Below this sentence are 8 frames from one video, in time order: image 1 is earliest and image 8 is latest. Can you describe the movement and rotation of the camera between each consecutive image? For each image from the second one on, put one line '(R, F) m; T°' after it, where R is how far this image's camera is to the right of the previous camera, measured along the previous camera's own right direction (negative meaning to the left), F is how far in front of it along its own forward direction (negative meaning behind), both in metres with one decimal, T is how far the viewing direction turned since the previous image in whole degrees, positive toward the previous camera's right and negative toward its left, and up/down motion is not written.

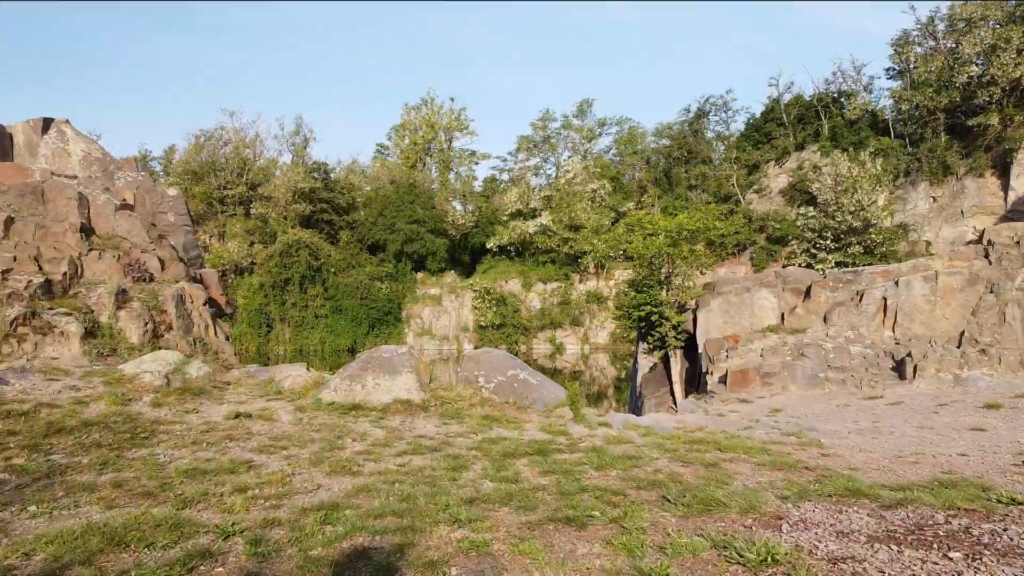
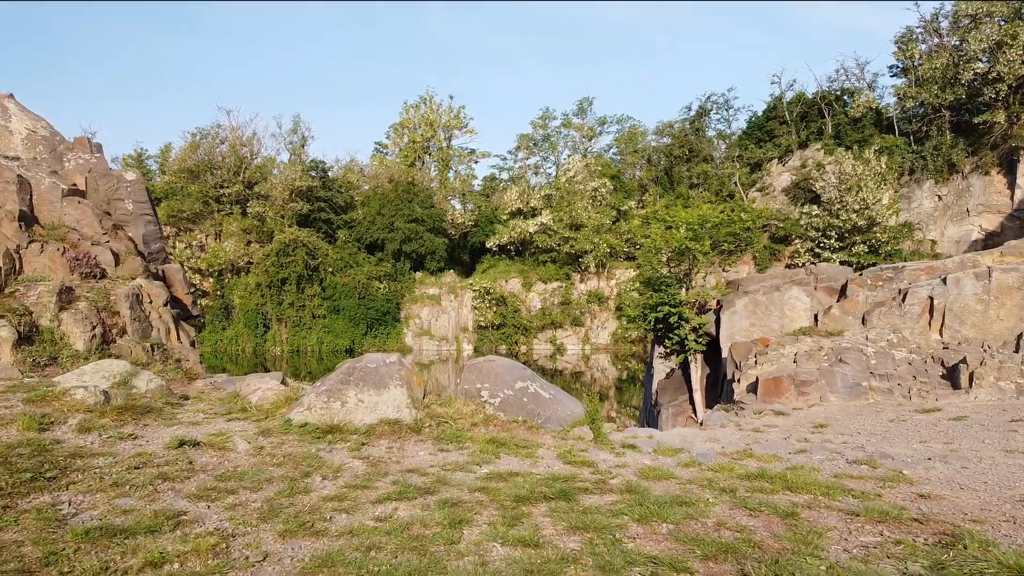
(0.0, +0.4) m; 0°
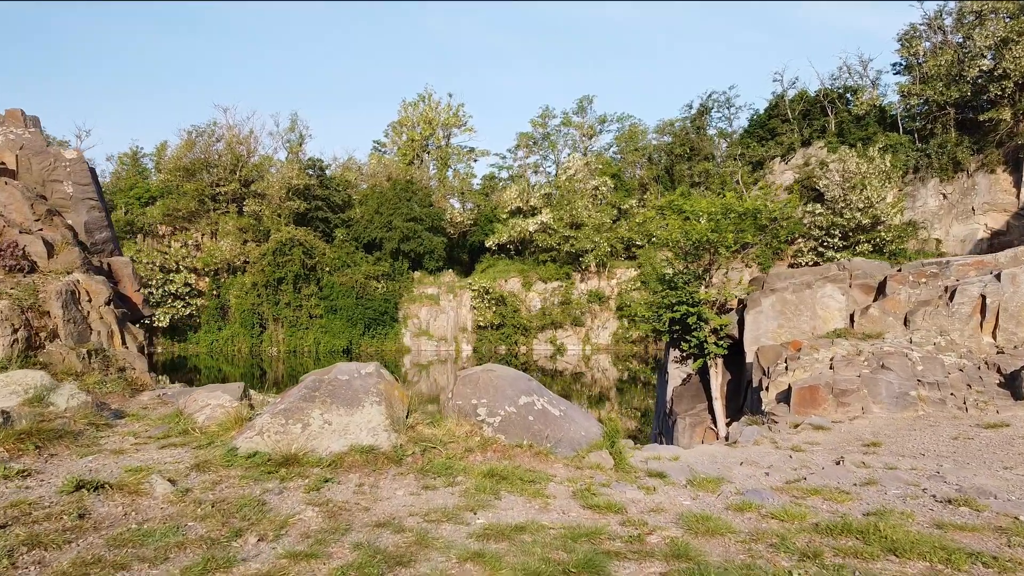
(0.0, +0.4) m; 0°
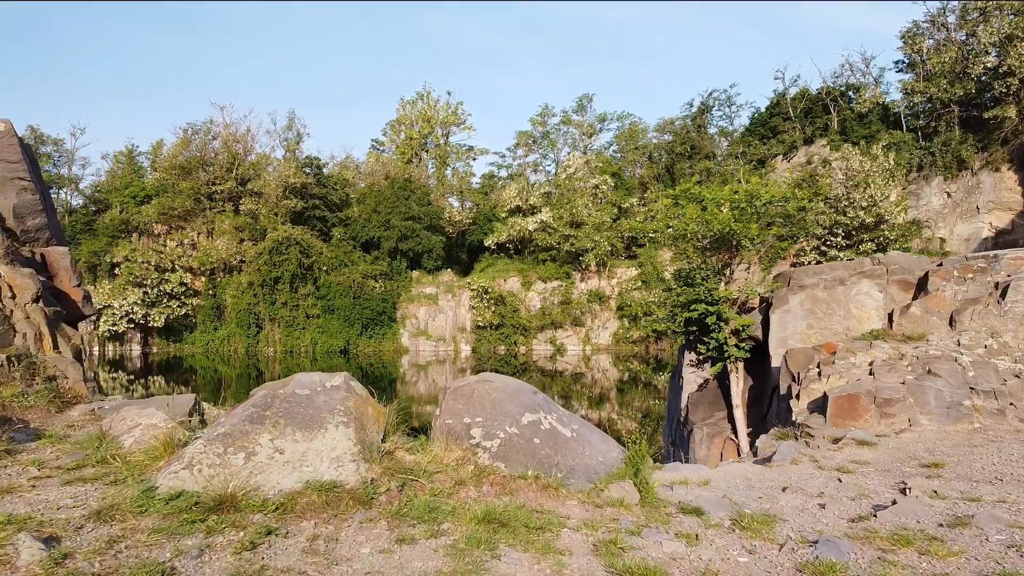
(0.0, +0.3) m; 0°
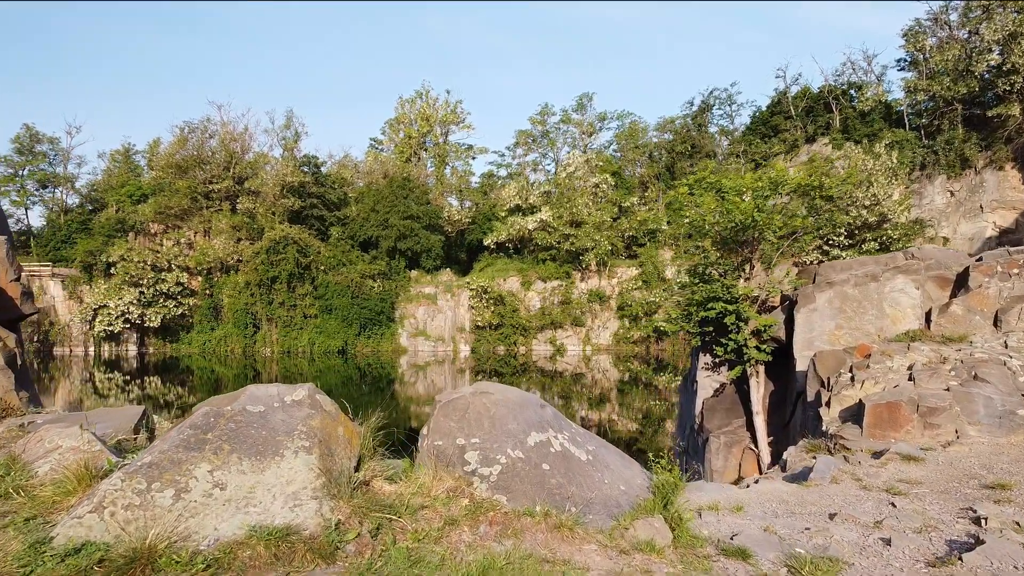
(0.0, +0.3) m; 0°
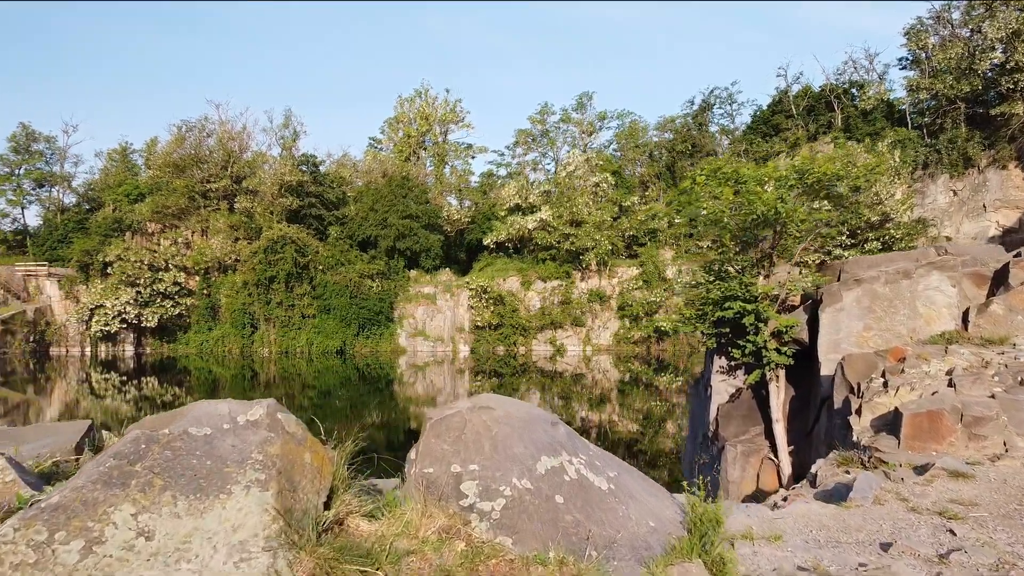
(0.0, +0.2) m; 0°
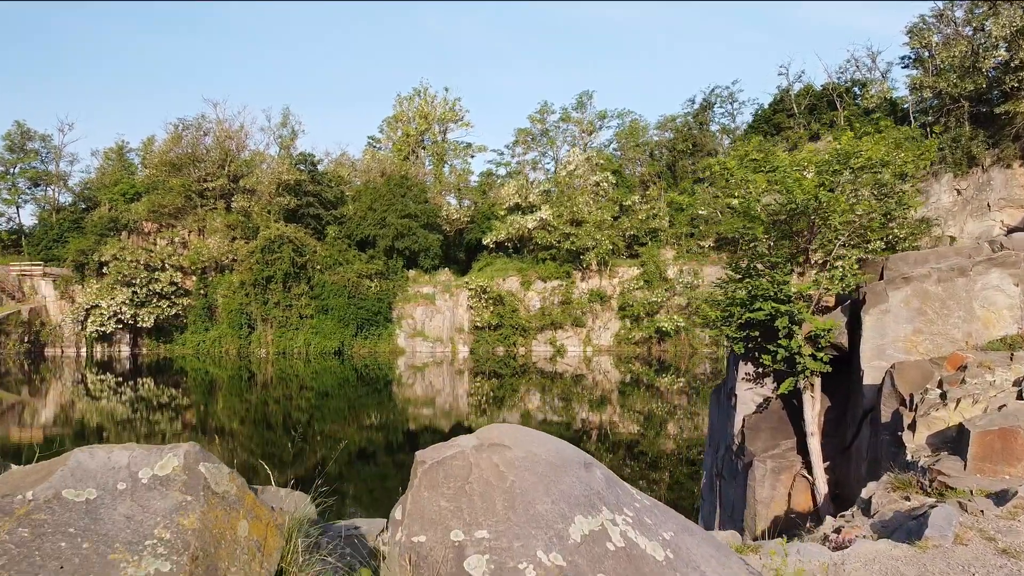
(0.0, +0.3) m; 0°
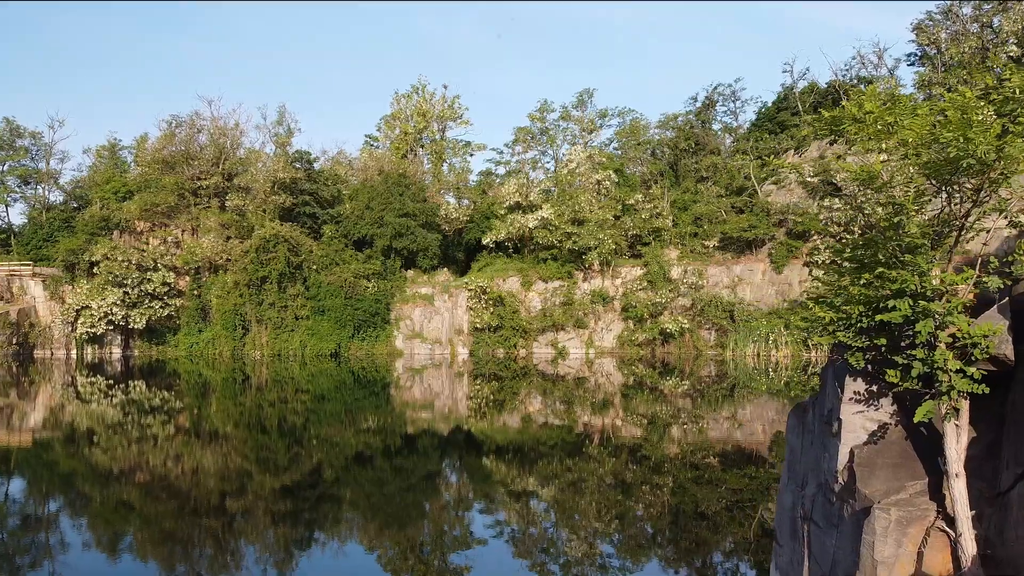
(-0.1, +0.7) m; 0°
